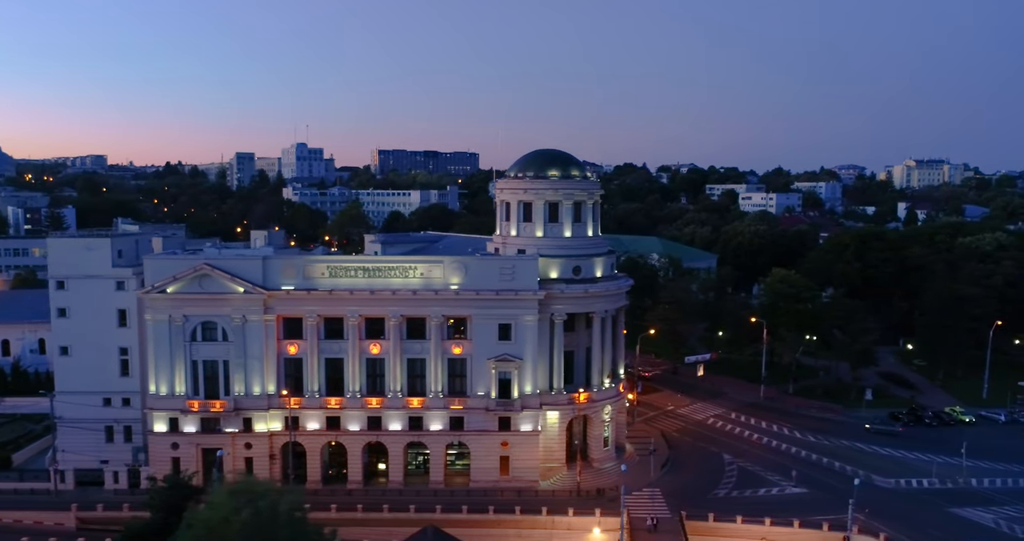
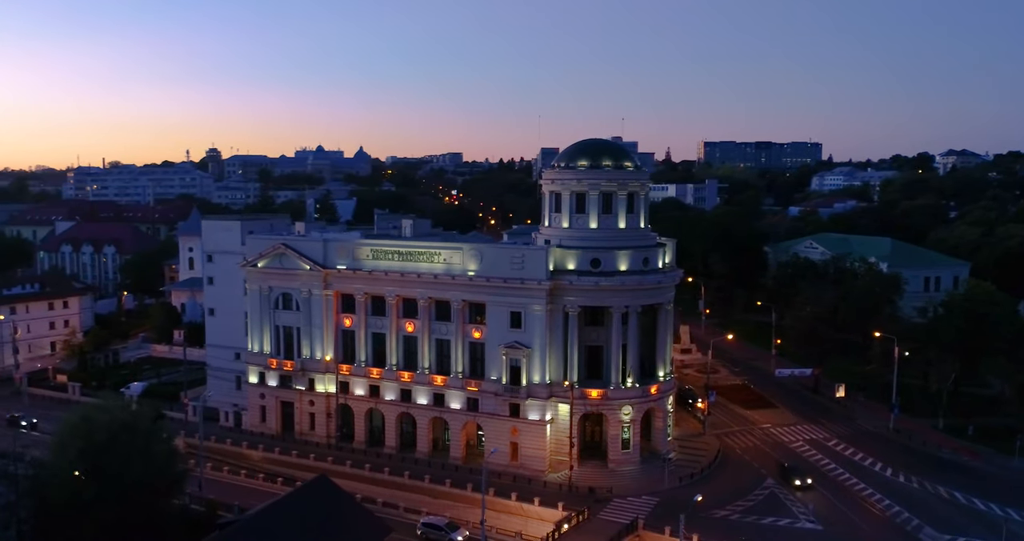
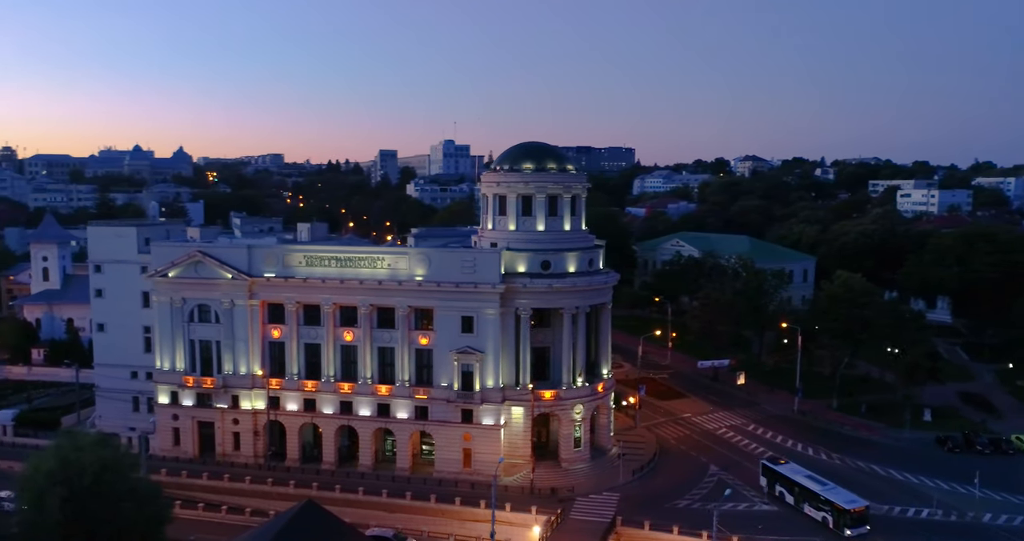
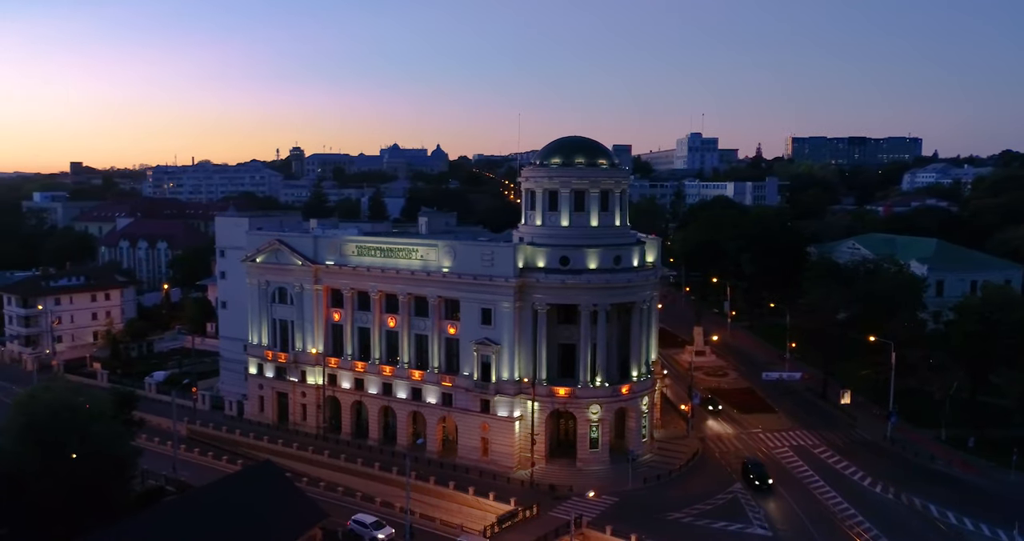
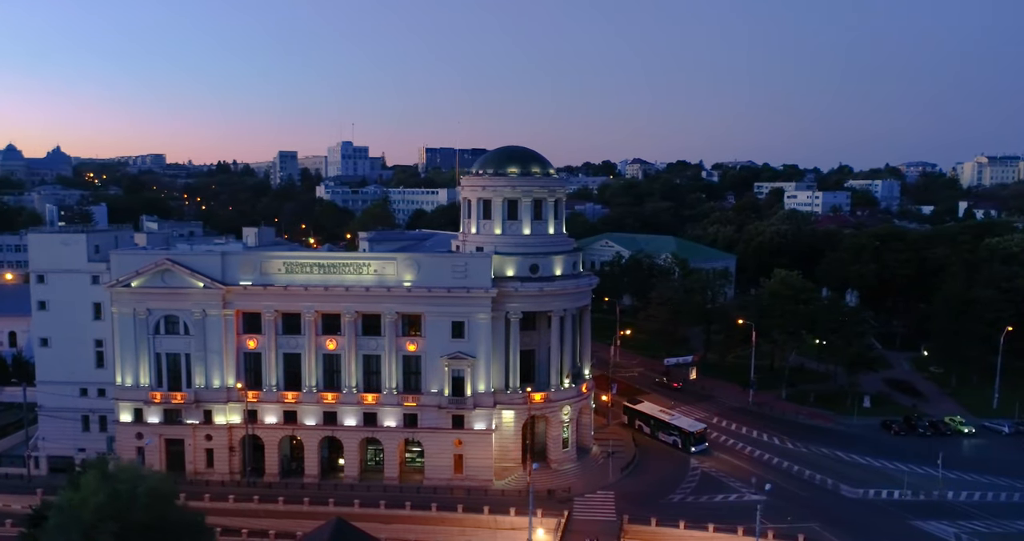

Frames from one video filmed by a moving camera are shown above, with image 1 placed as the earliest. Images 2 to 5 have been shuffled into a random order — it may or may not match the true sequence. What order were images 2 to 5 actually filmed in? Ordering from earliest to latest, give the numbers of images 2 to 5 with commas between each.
5, 3, 2, 4
